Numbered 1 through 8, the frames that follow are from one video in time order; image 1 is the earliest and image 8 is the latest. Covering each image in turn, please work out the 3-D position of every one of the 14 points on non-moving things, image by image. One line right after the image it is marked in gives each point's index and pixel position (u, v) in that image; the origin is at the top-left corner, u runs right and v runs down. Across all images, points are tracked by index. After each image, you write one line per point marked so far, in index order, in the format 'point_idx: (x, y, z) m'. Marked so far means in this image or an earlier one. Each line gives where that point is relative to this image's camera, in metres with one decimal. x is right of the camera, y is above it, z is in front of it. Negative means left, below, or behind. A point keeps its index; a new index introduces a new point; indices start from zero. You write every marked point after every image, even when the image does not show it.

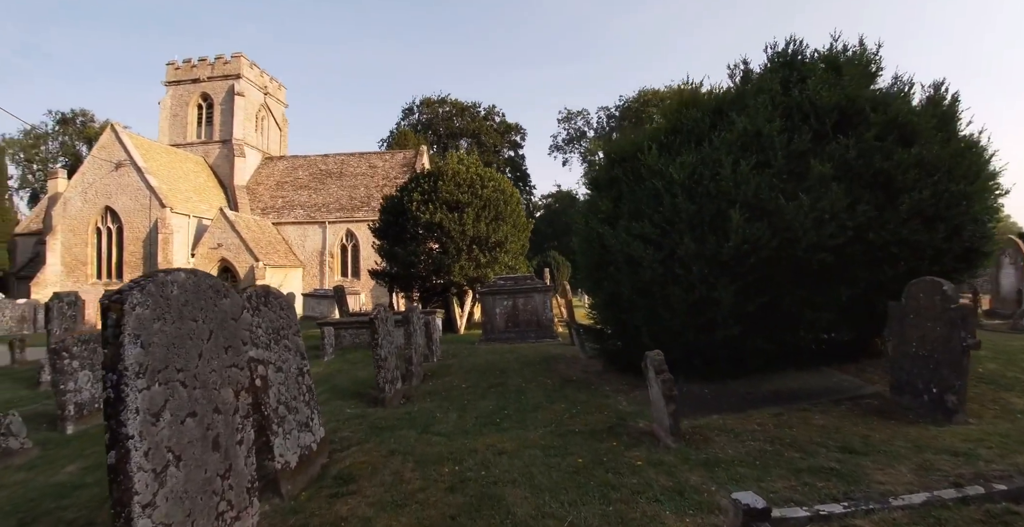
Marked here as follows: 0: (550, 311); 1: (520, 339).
0: (+0.9, -1.2, +13.6) m
1: (+0.2, -1.9, +13.4) m
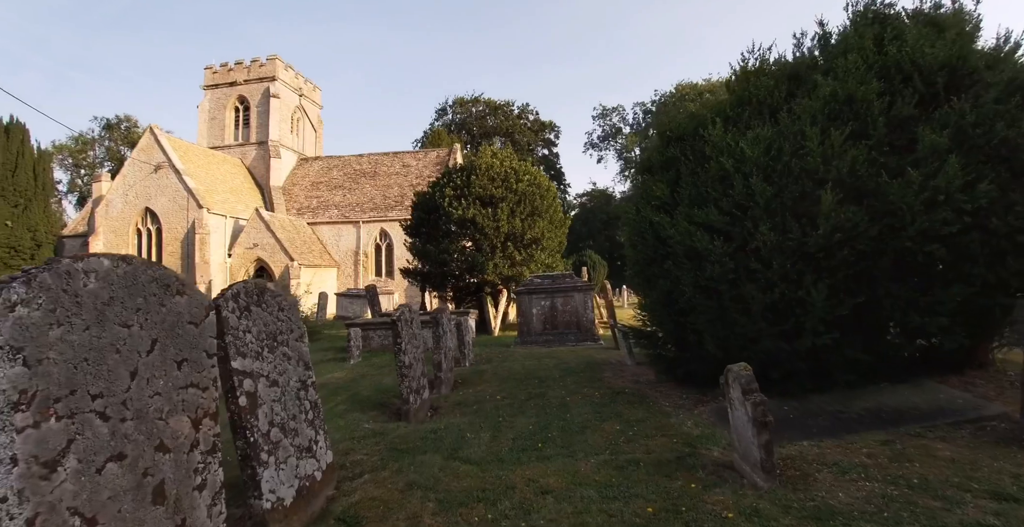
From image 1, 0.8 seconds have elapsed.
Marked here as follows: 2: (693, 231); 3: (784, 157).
0: (+1.8, -1.1, +12.5) m
1: (+1.1, -1.8, +12.3) m
2: (+2.2, +0.4, +6.6) m
3: (+3.2, +1.3, +6.4) m
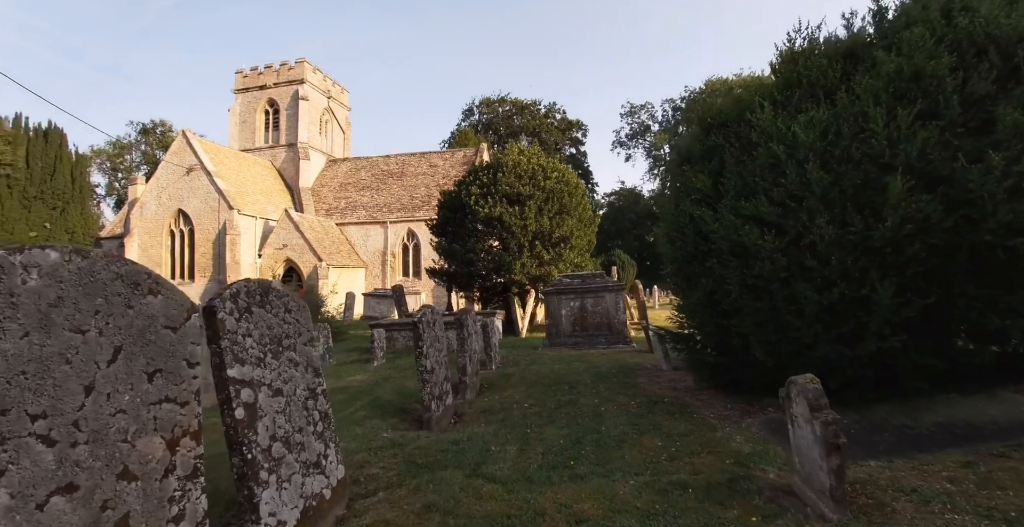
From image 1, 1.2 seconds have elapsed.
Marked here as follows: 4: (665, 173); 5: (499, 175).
0: (+2.4, -1.1, +11.9) m
1: (+1.7, -1.8, +11.7) m
2: (+2.5, +0.4, +6.0) m
3: (+3.5, +1.3, +5.7) m
4: (+2.3, +1.4, +8.1) m
5: (-0.4, +2.9, +17.4) m
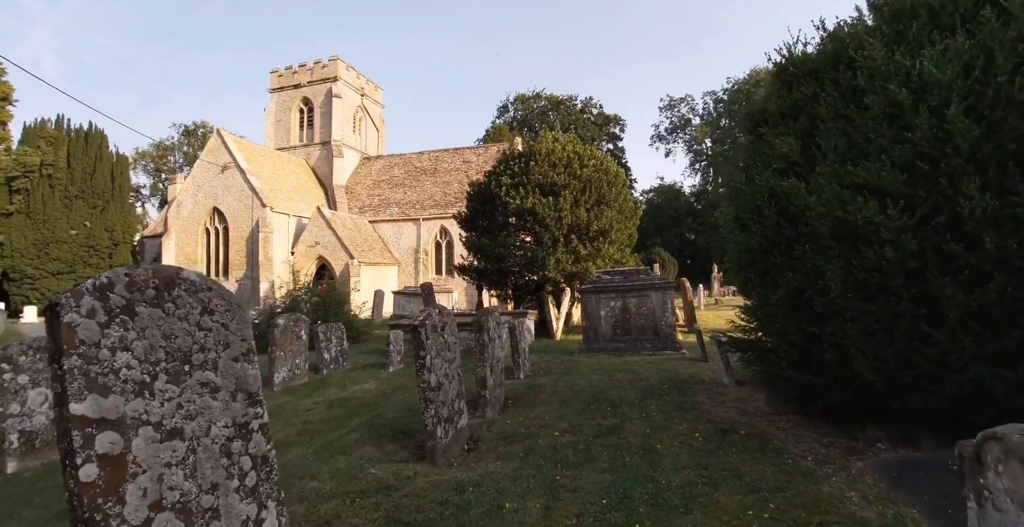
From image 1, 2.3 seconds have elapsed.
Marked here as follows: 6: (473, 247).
0: (+3.0, -1.0, +10.3) m
1: (+2.3, -1.7, +10.2) m
2: (+2.7, +0.6, +4.4) m
3: (+3.7, +1.4, +4.1) m
4: (+2.7, +1.5, +6.5) m
5: (+0.6, +3.0, +16.0) m
6: (-1.2, +0.5, +16.4) m
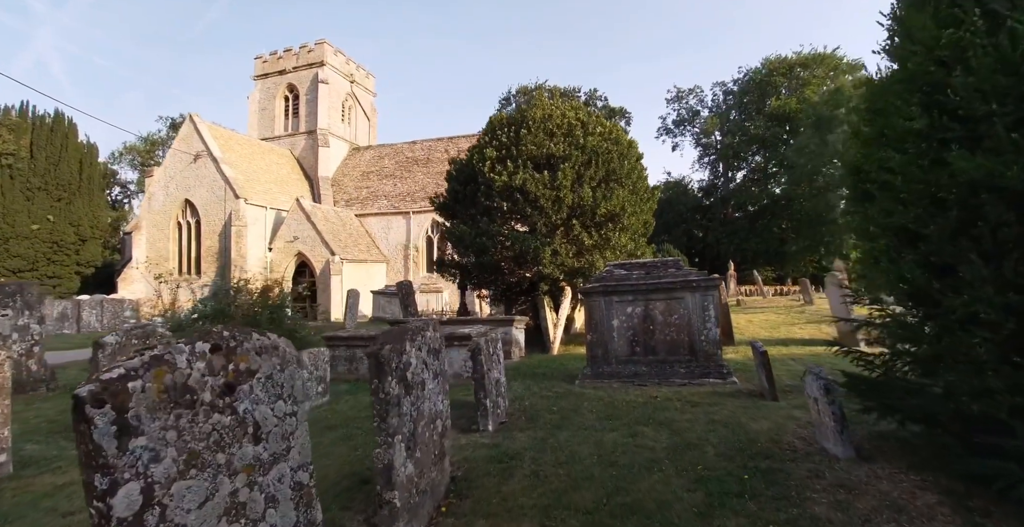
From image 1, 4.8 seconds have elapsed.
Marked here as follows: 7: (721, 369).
0: (+2.7, -0.8, +7.1) m
1: (+1.9, -1.5, +7.0) m
2: (+2.3, +0.7, +1.2) m
3: (+3.3, +1.6, +0.8) m
4: (+2.3, +1.6, +3.3) m
5: (+0.2, +3.2, +12.8) m
6: (-1.5, +0.7, +13.2) m
7: (+2.7, -1.4, +6.9) m
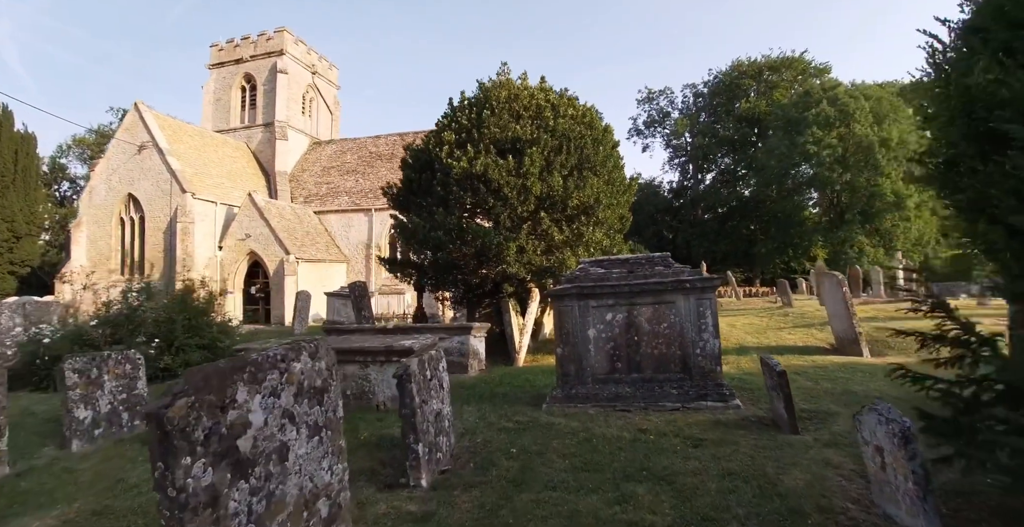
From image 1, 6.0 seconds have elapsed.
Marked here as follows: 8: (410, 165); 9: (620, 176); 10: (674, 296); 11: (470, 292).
0: (+2.2, -0.8, +5.8) m
1: (+1.4, -1.5, +5.6) m
2: (+2.1, +0.8, -0.2) m
3: (+3.1, +1.6, -0.4) m
4: (+2.0, +1.7, +2.0) m
5: (-0.6, +3.2, +11.3) m
6: (-2.3, +0.7, +11.7) m
7: (+2.2, -1.3, +5.6) m
8: (-2.4, +2.2, +12.3) m
9: (+2.4, +2.1, +12.3) m
10: (+1.8, -0.3, +5.9) m
11: (-0.9, -0.6, +11.5) m
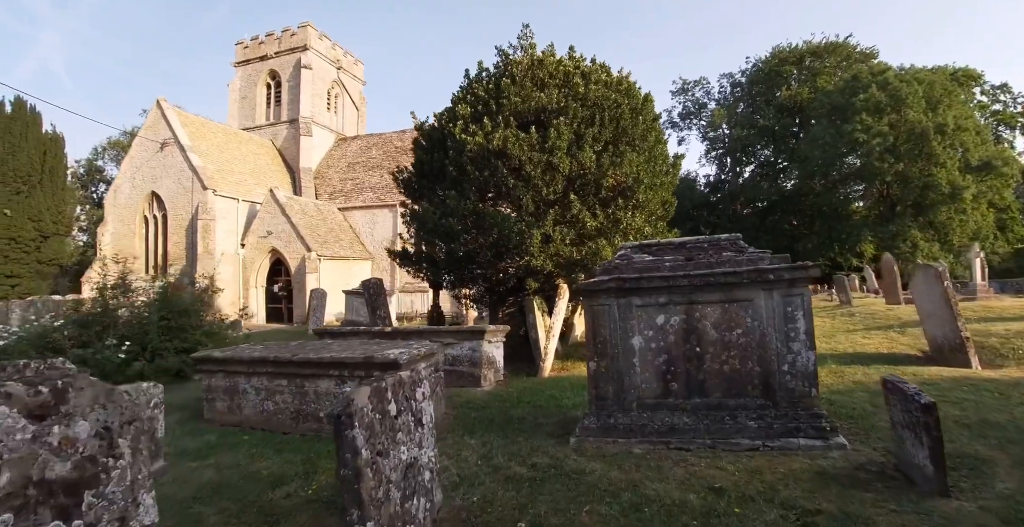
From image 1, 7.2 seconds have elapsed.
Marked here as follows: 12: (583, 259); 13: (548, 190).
0: (+2.3, -0.7, +4.2) m
1: (+1.5, -1.3, +4.1) m
2: (+1.9, +0.9, -1.8) m
3: (+2.8, +1.7, -2.1) m
4: (+1.8, +1.8, +0.4) m
5: (-0.1, +3.3, +9.9) m
6: (-1.9, +0.8, +10.3) m
7: (+2.3, -1.2, +4.0) m
8: (-1.9, +2.4, +10.9) m
9: (+2.9, +2.2, +10.6) m
10: (+1.9, -0.2, +4.3) m
11: (-0.5, -0.5, +10.1) m
12: (+1.2, +0.1, +9.3) m
13: (+0.6, +1.2, +9.2) m
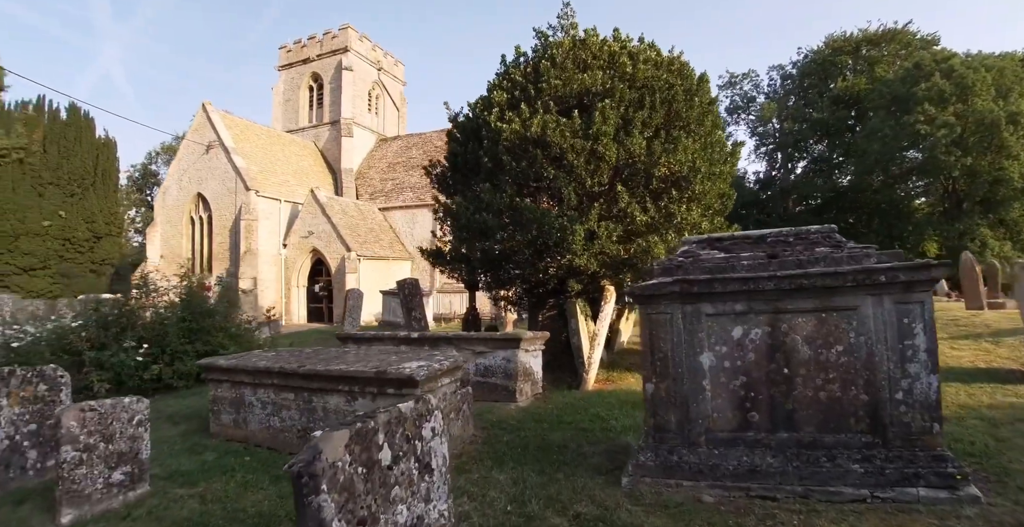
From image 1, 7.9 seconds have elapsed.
0: (+2.5, -0.6, +3.2) m
1: (+1.7, -1.3, +3.2) m
2: (+1.7, +0.9, -2.7) m
3: (+2.6, +1.8, -3.1) m
4: (+1.8, +1.8, -0.5) m
5: (+0.5, +3.3, +9.1) m
6: (-1.2, +0.8, +9.6) m
7: (+2.5, -1.2, +3.1) m
8: (-1.1, +2.4, +10.3) m
9: (+3.6, +2.2, +9.6) m
10: (+2.1, -0.2, +3.4) m
11: (+0.2, -0.5, +9.3) m
12: (+1.8, +0.1, +8.4) m
13: (+1.2, +1.2, +8.4) m
